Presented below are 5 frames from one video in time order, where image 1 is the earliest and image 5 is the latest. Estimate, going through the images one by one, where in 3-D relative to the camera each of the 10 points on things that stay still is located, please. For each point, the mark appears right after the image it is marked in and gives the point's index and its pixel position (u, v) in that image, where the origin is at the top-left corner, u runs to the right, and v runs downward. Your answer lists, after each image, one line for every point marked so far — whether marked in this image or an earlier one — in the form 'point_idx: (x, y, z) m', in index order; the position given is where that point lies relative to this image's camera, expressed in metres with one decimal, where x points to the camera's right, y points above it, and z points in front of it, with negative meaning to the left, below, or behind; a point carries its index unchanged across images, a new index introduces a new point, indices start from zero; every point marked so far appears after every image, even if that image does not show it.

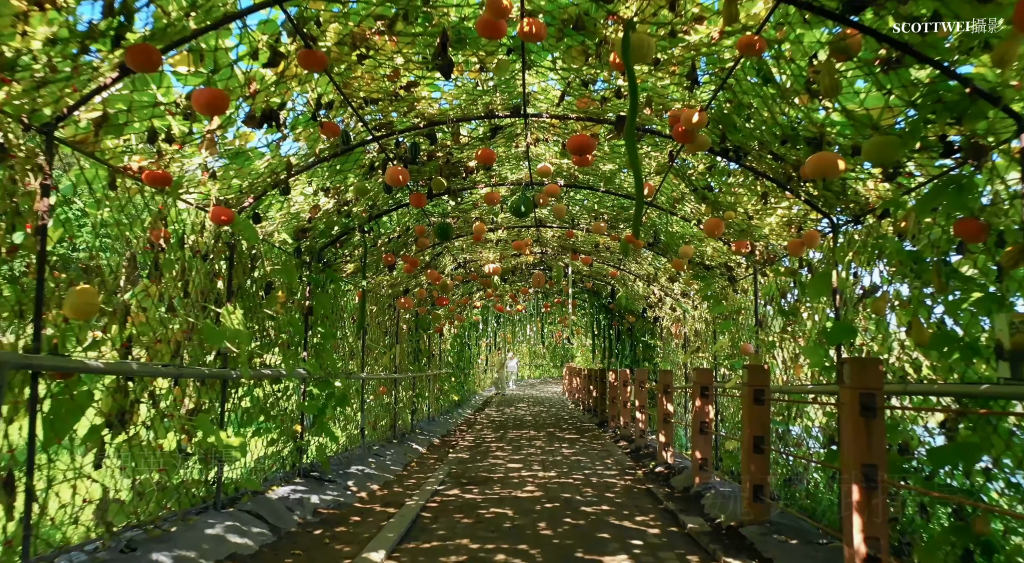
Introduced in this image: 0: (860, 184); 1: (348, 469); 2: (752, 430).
0: (+1.6, +0.5, +3.0) m
1: (-1.4, -1.6, +5.2) m
2: (+1.3, -0.8, +3.6) m
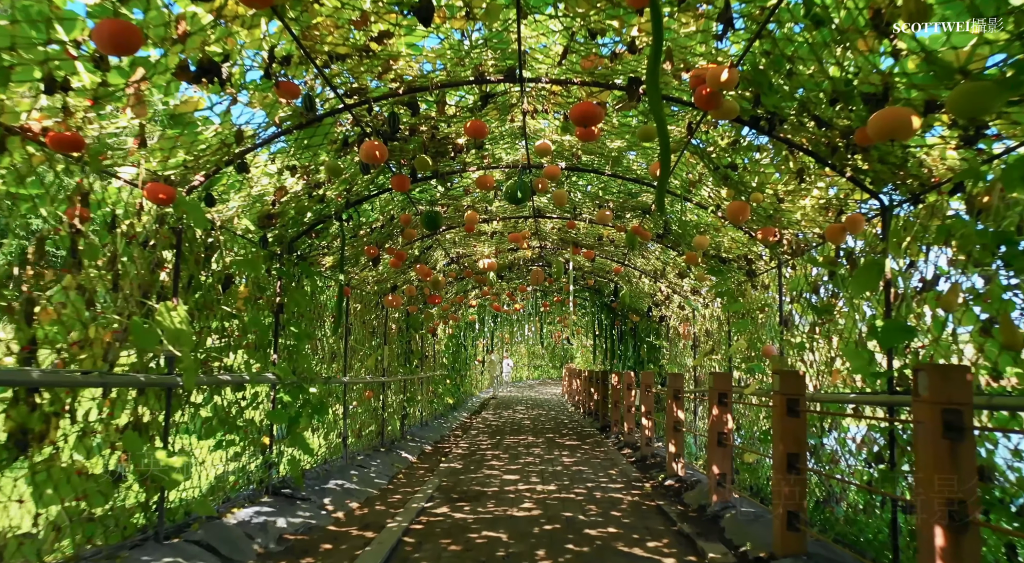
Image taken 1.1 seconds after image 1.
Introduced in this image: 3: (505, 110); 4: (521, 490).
0: (+1.6, +0.5, +2.5) m
1: (-1.4, -1.5, +4.7) m
2: (+1.3, -0.8, +3.1) m
3: (0.0, +0.9, +3.5) m
4: (+0.1, -1.7, +5.3) m
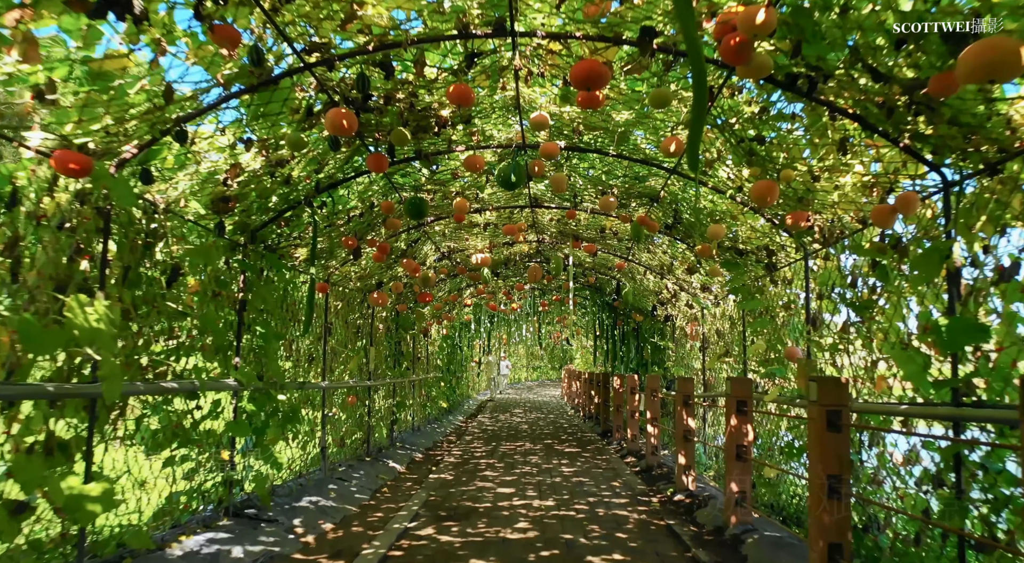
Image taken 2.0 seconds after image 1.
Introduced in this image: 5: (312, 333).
0: (+1.6, +0.5, +2.0) m
1: (-1.4, -1.5, +4.2) m
2: (+1.3, -0.8, +2.6) m
3: (-0.1, +1.0, +3.0) m
4: (0.0, -1.7, +4.8) m
5: (-1.6, -0.4, +5.0) m
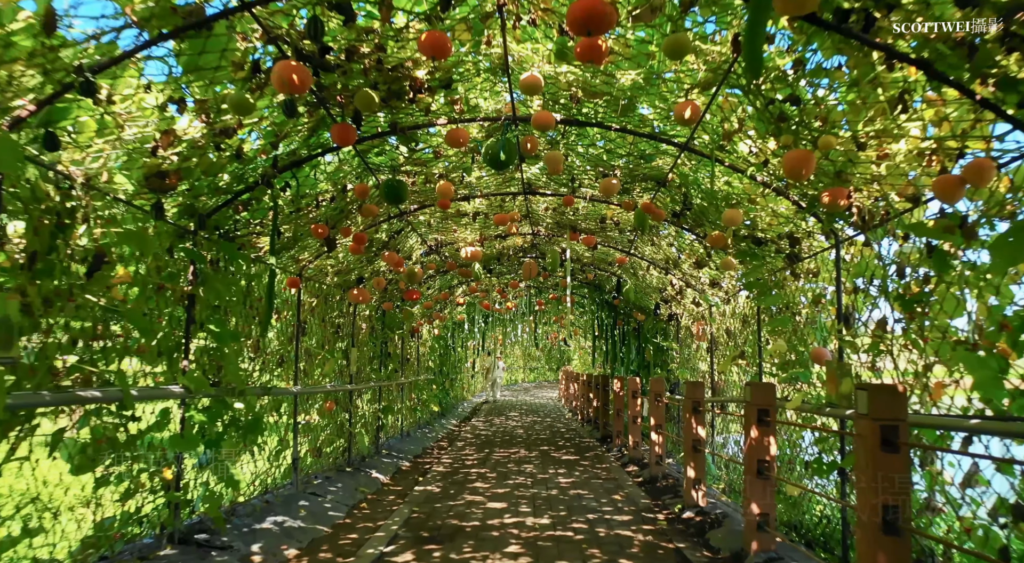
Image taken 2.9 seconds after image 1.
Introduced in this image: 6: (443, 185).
0: (+1.5, +0.6, +1.5) m
1: (-1.5, -1.4, +3.7) m
2: (+1.2, -0.7, +2.1) m
3: (-0.1, +1.0, +2.5) m
4: (0.0, -1.7, +4.3) m
5: (-1.7, -0.4, +4.6) m
6: (-0.4, +0.6, +4.0) m
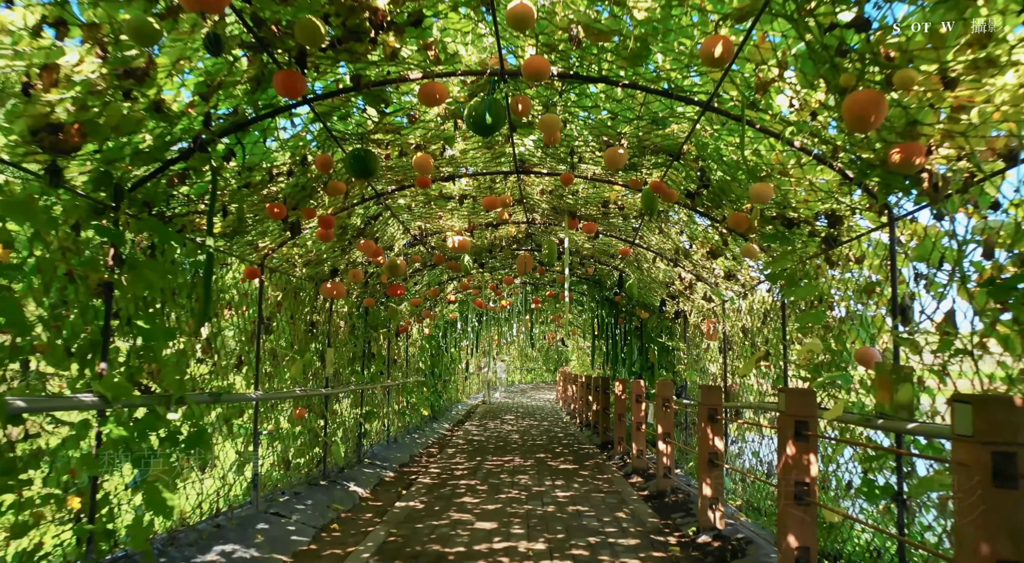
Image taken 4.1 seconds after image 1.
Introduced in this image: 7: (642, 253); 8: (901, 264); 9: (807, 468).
0: (+1.5, +0.7, +1.0) m
1: (-1.6, -1.4, +3.2) m
2: (+1.2, -0.7, +1.5) m
3: (-0.2, +1.1, +1.9) m
4: (-0.1, -1.6, +3.8) m
5: (-1.7, -0.3, +4.0) m
6: (-0.5, +0.7, +3.4) m
7: (+1.2, +0.3, +6.0) m
8: (+1.7, +0.1, +2.7) m
9: (+1.3, -0.8, +2.8) m
